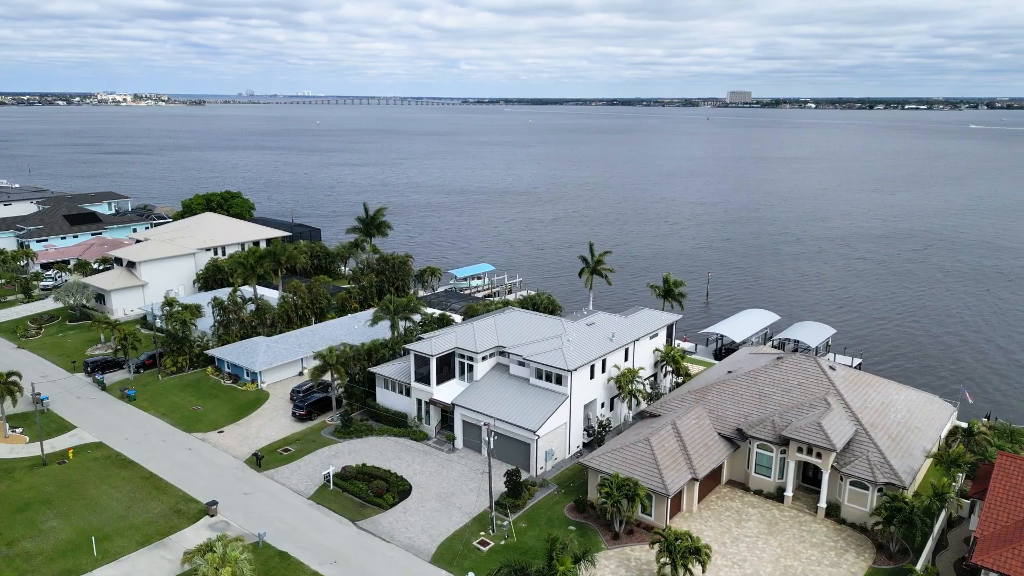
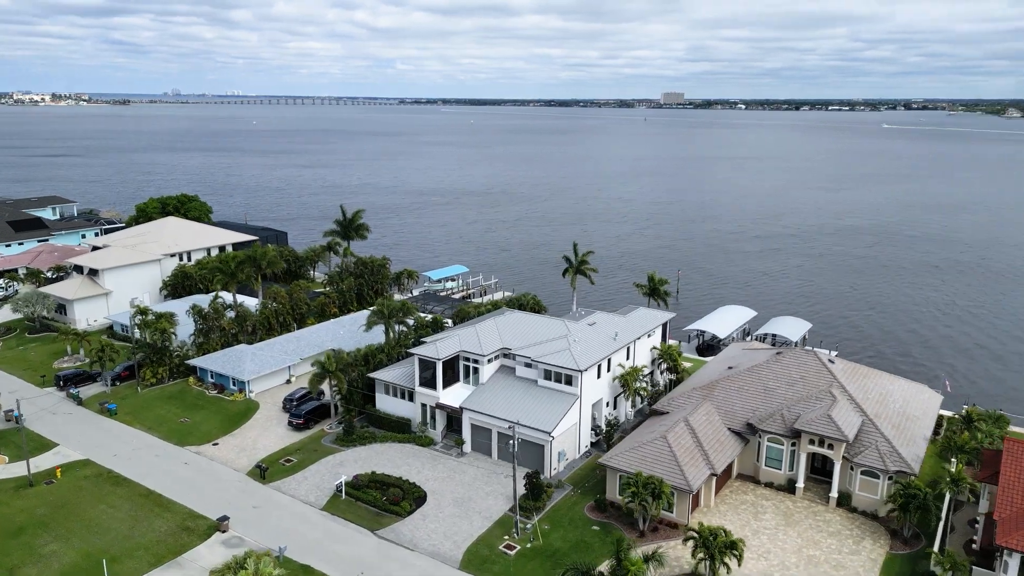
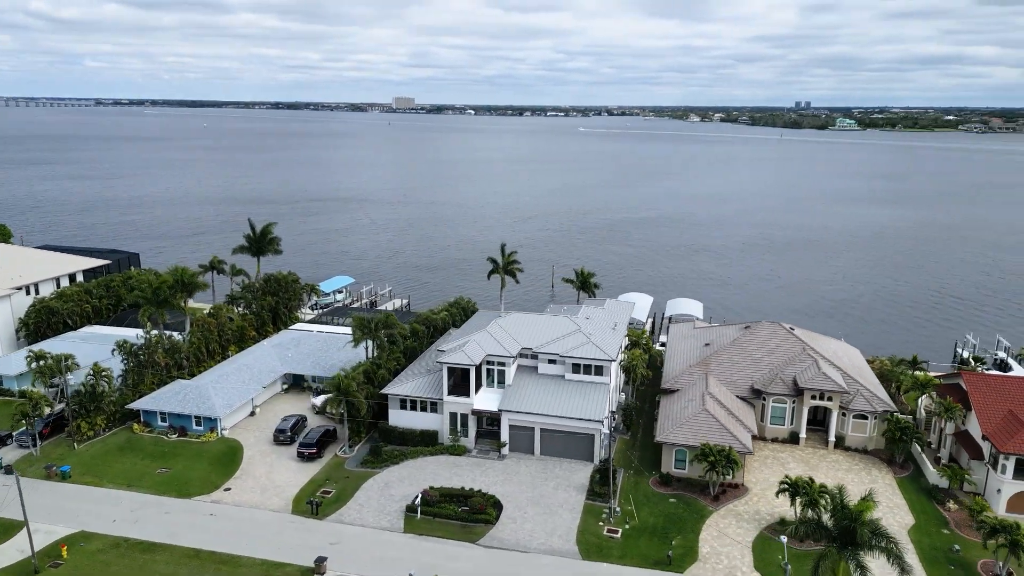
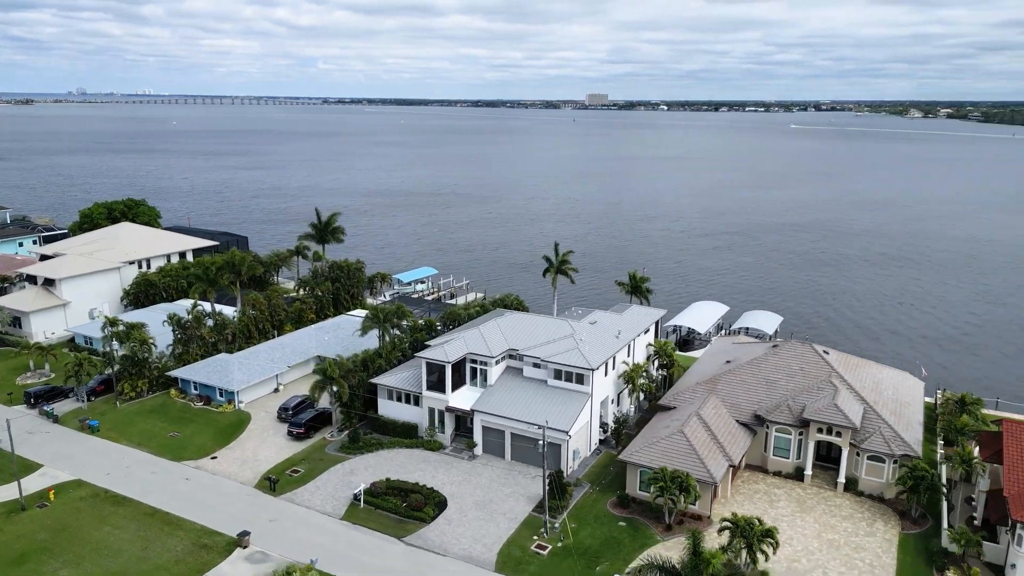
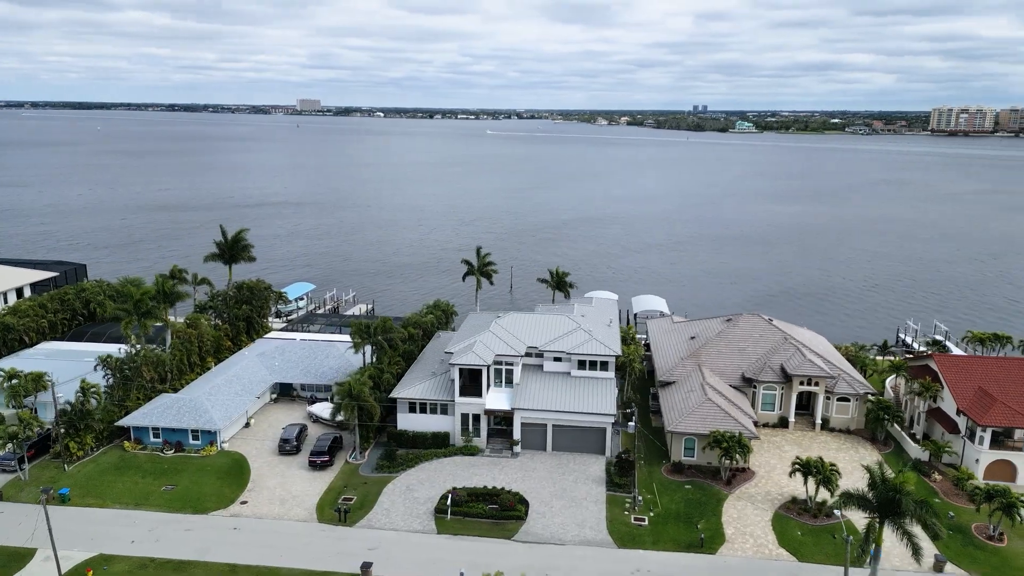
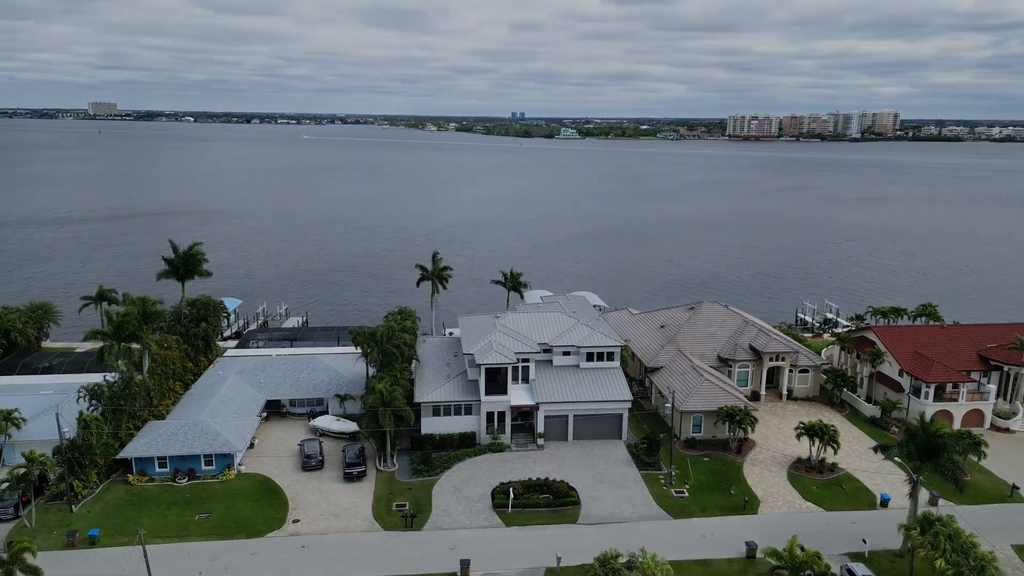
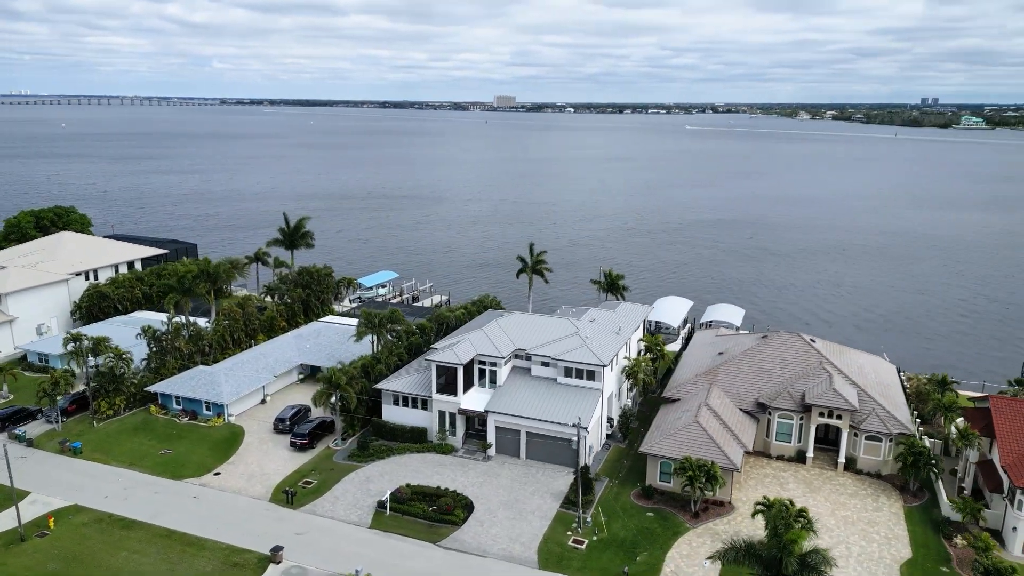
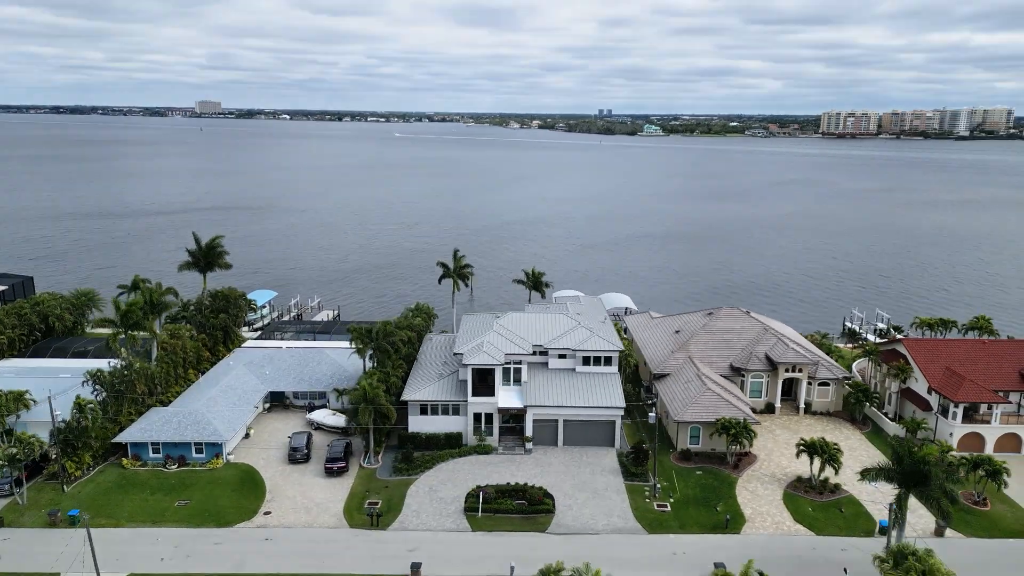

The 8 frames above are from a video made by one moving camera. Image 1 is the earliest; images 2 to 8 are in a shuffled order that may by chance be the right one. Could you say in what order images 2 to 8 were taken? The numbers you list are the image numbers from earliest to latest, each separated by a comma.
2, 4, 7, 3, 5, 8, 6
